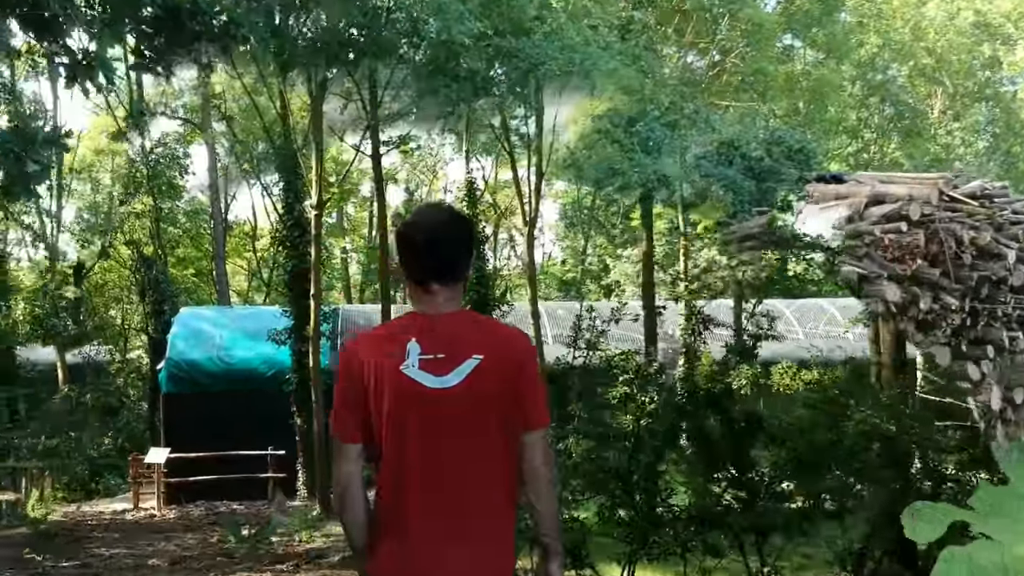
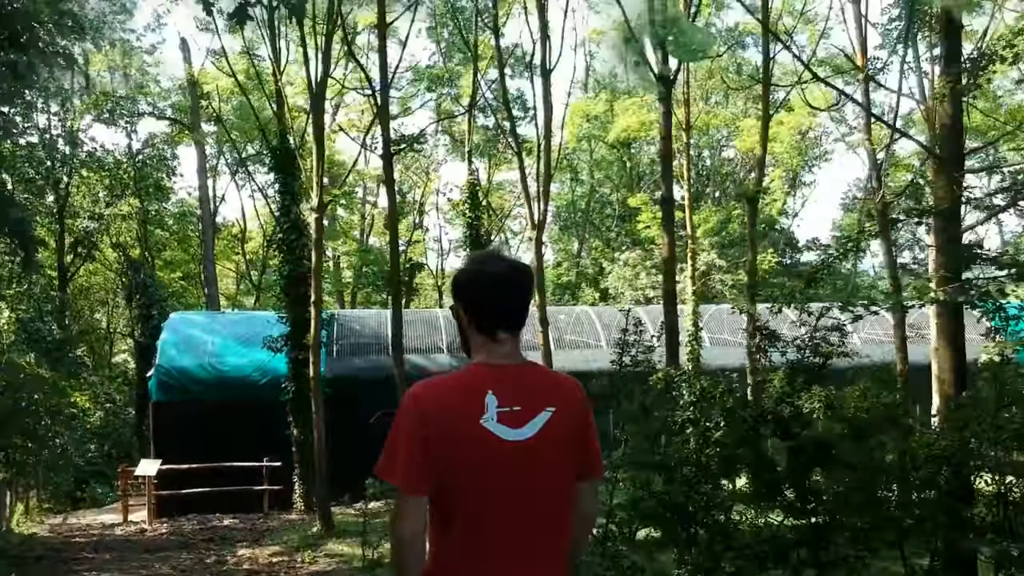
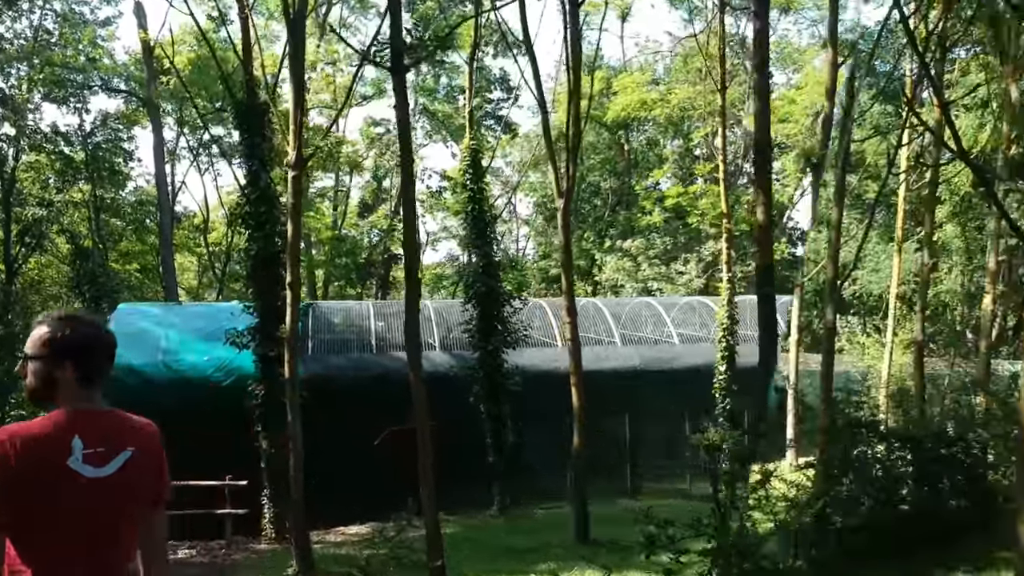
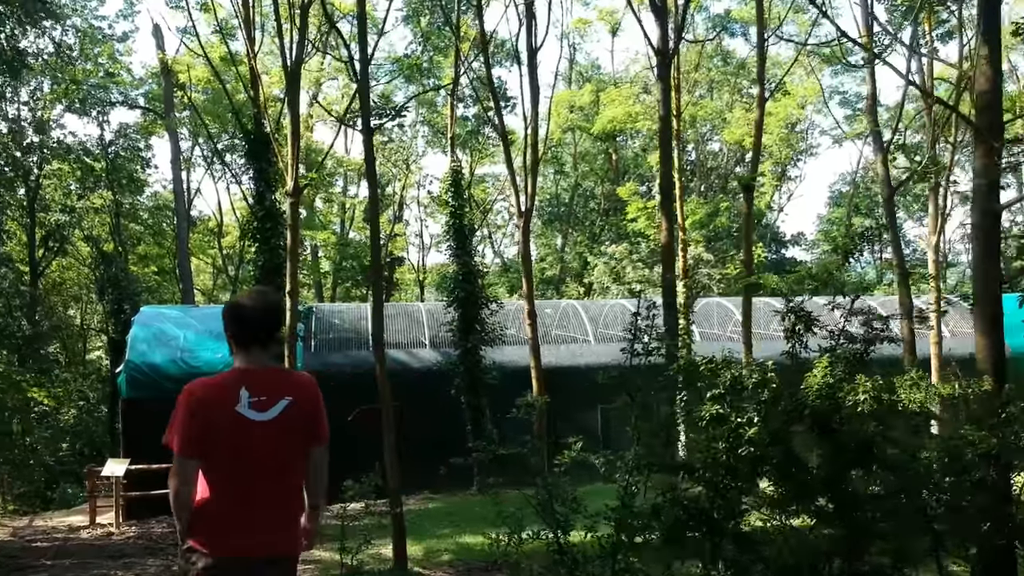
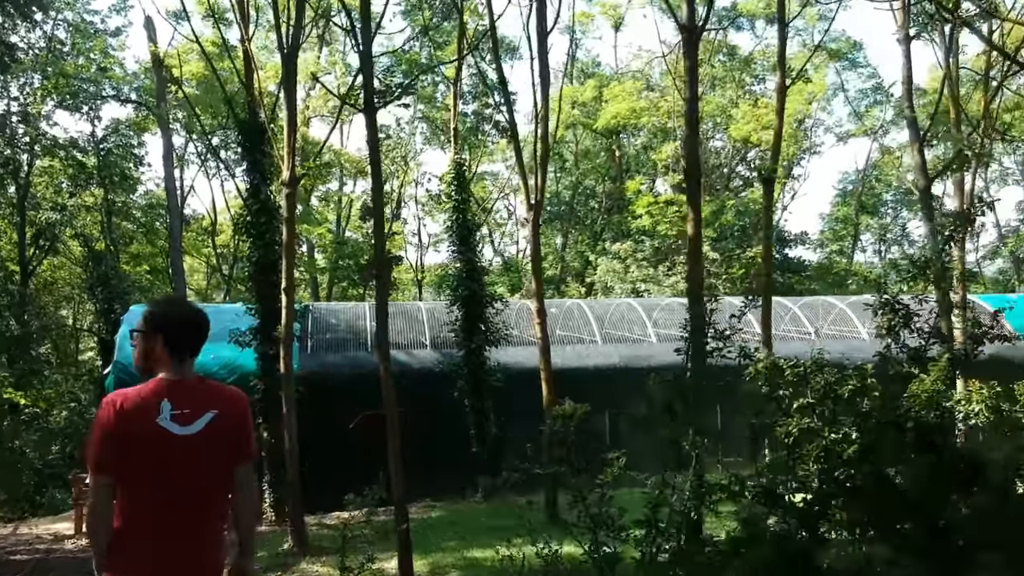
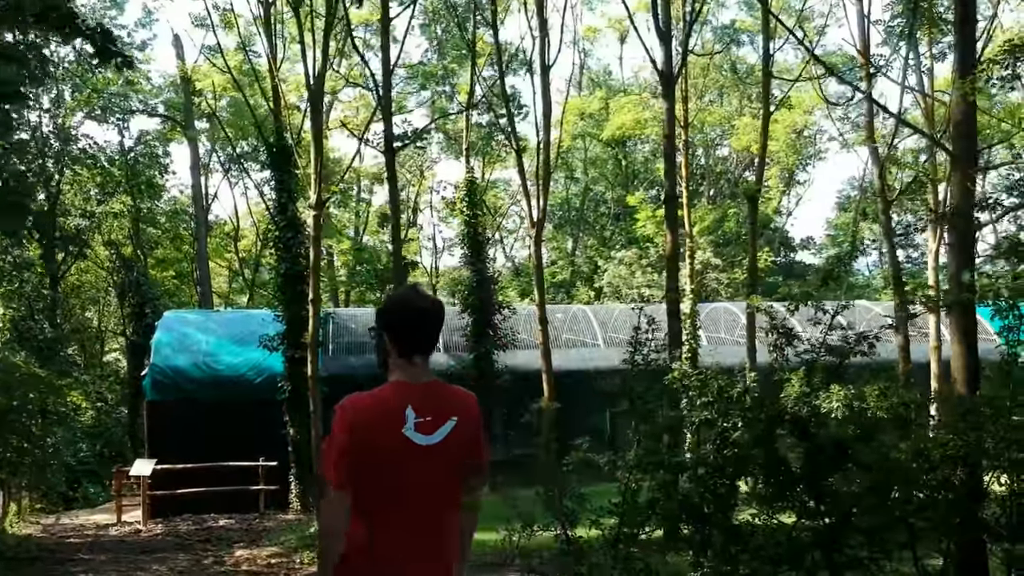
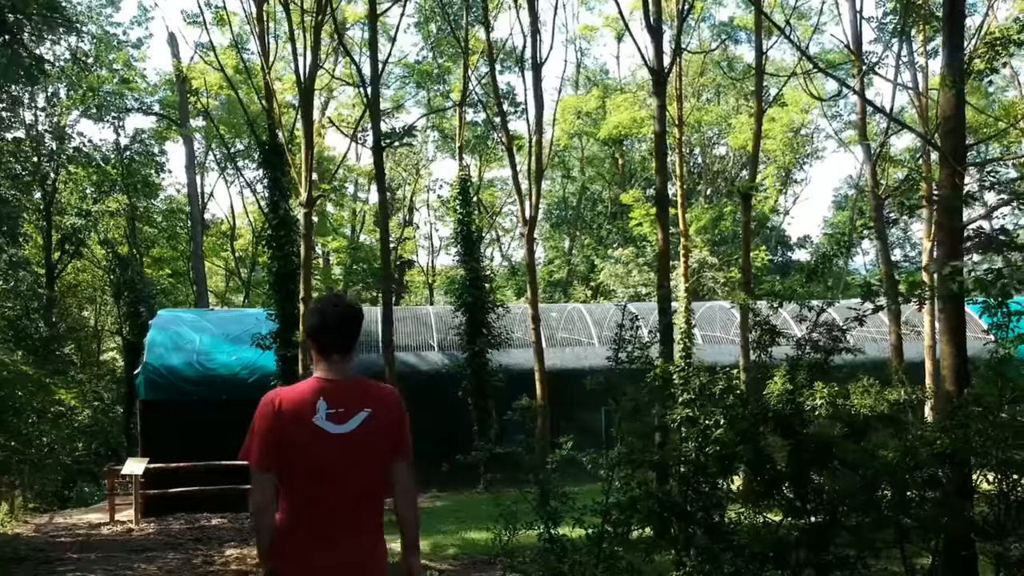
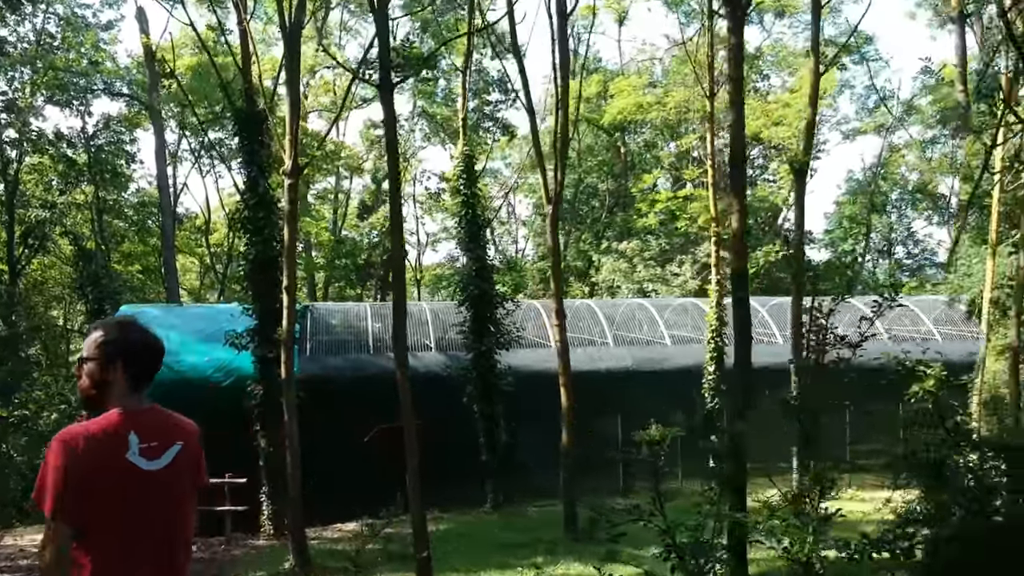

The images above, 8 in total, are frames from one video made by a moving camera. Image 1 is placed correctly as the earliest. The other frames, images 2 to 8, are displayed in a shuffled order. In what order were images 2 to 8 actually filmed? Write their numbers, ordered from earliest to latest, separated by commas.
2, 6, 7, 4, 5, 8, 3
